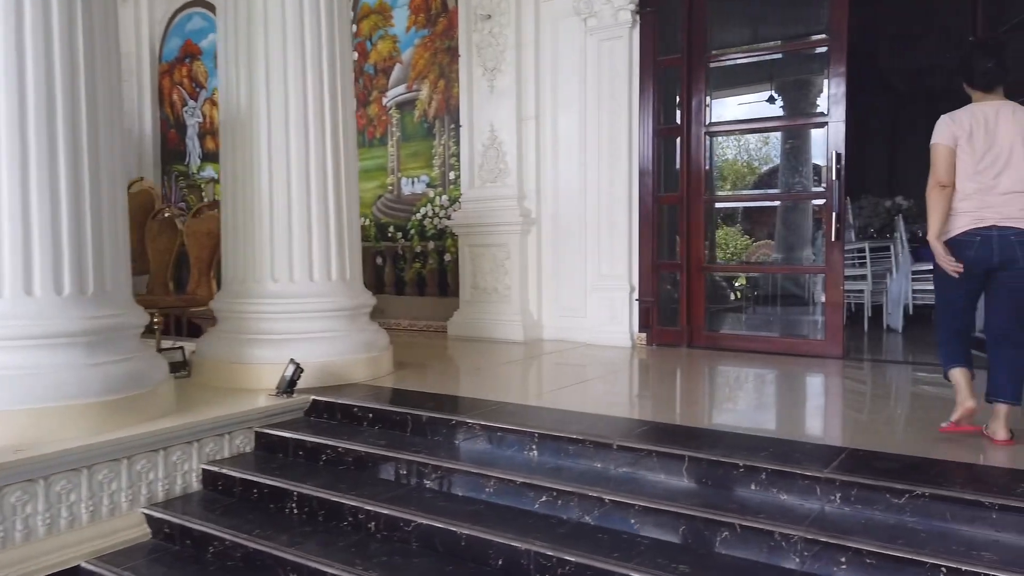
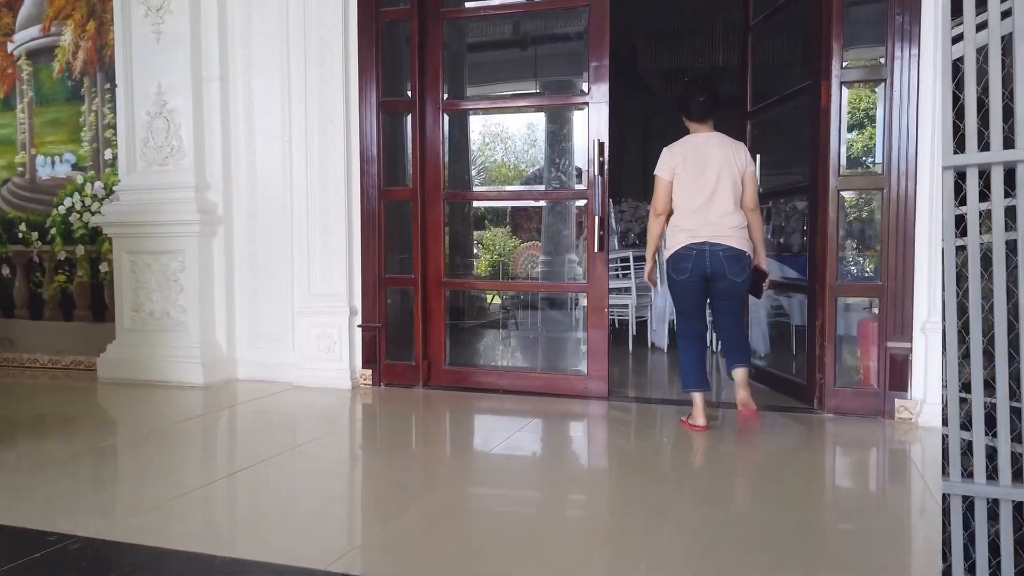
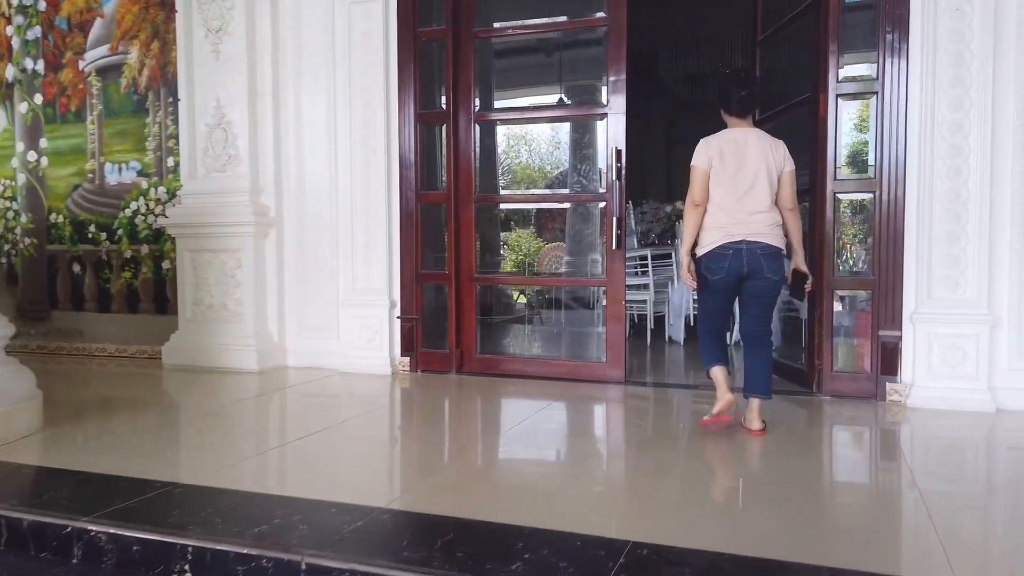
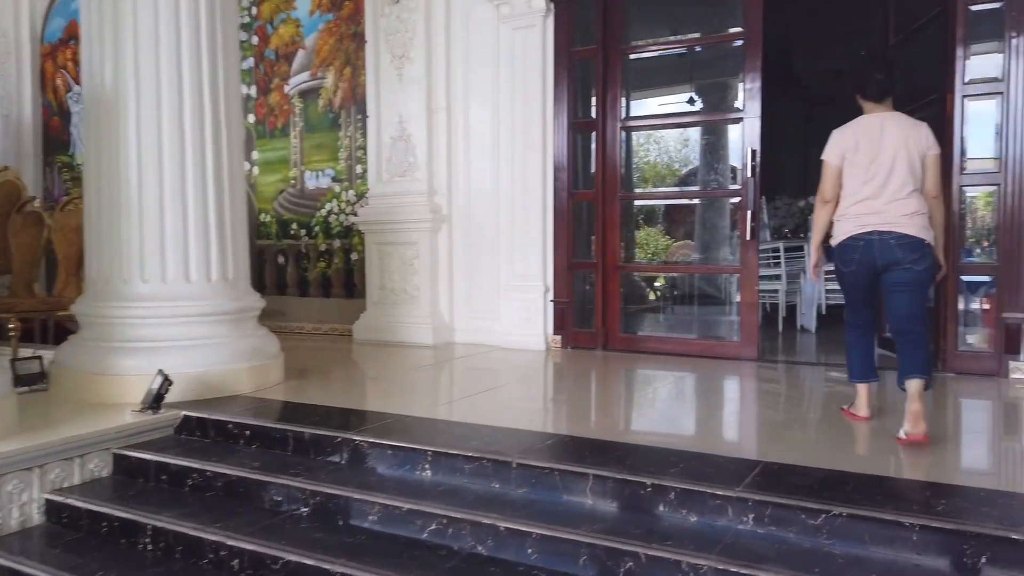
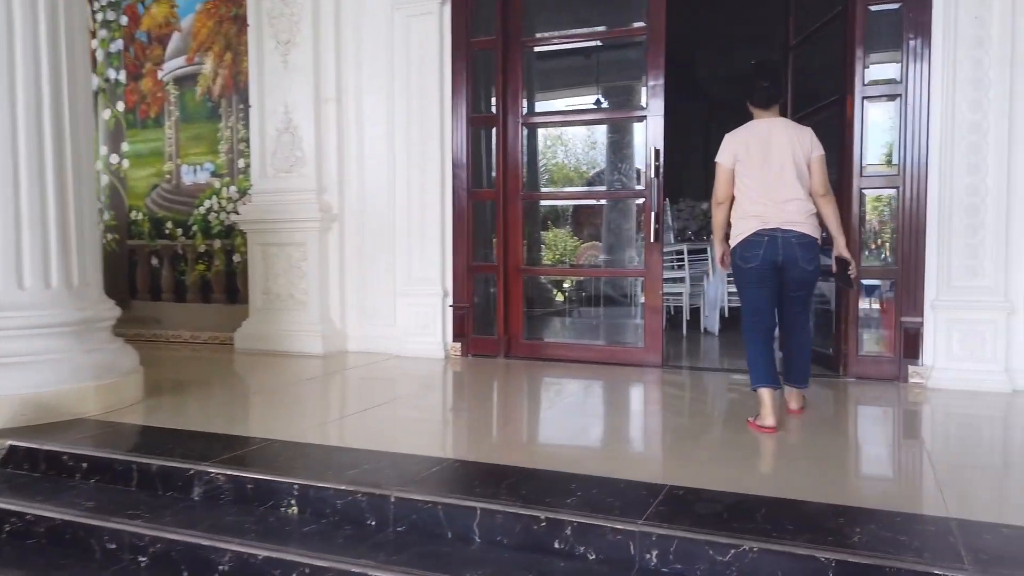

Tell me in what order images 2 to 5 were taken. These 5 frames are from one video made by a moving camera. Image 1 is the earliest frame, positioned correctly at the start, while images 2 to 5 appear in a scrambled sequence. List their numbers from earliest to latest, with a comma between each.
4, 5, 3, 2
